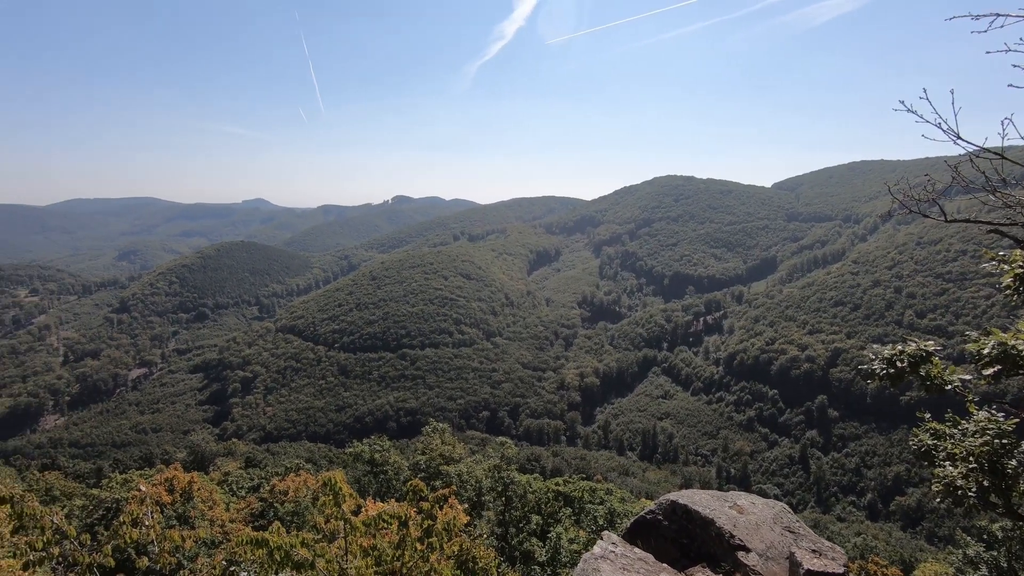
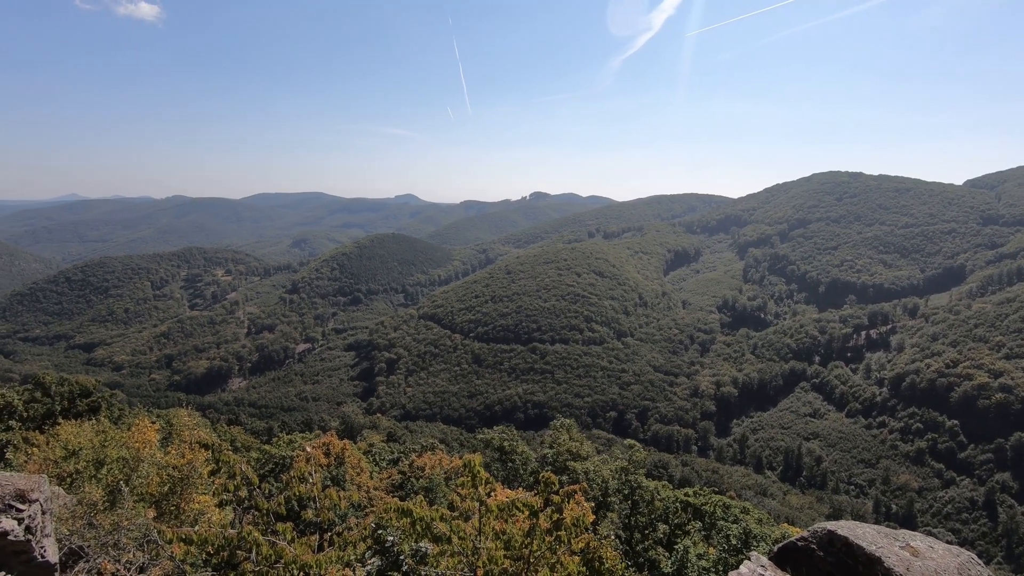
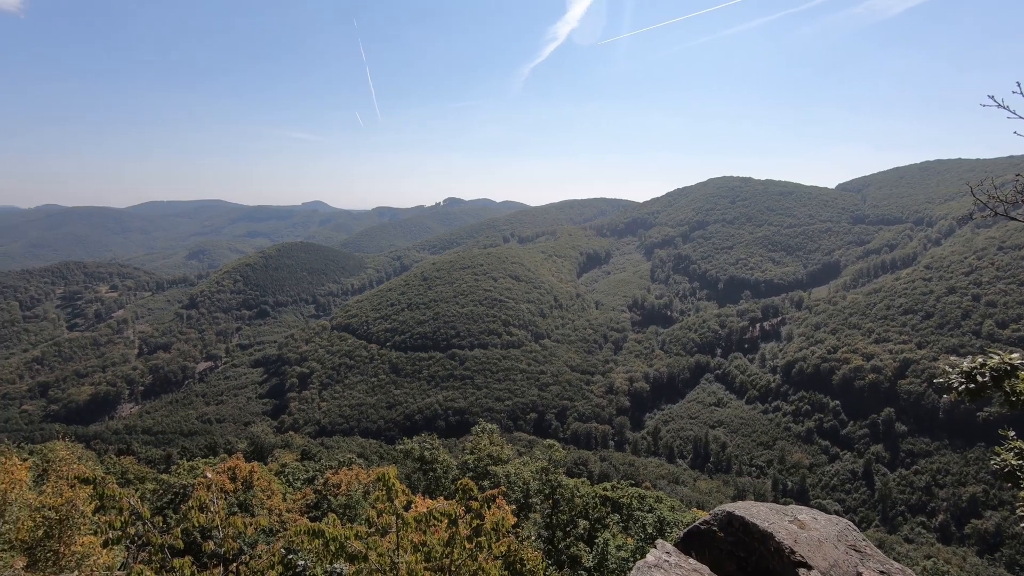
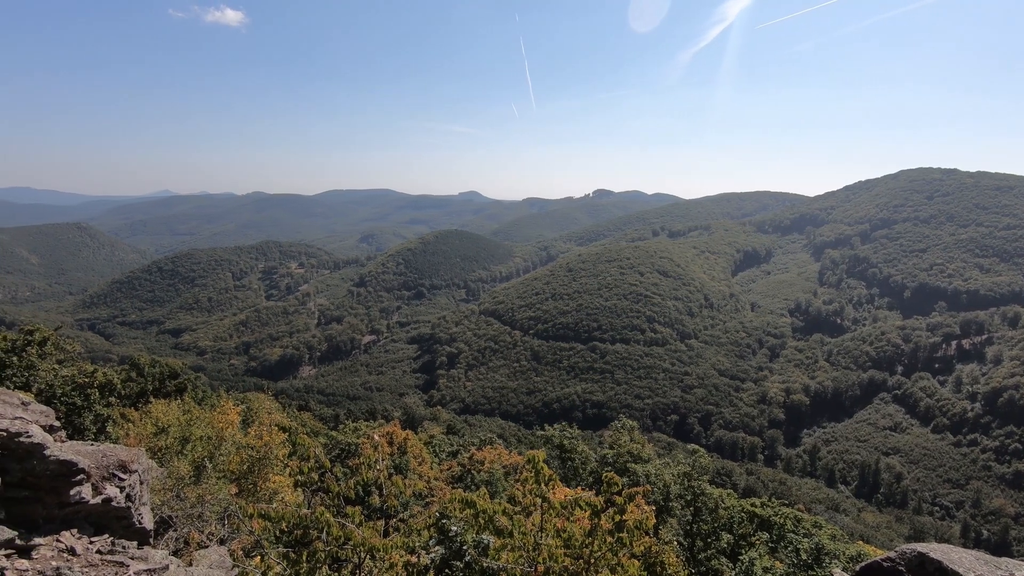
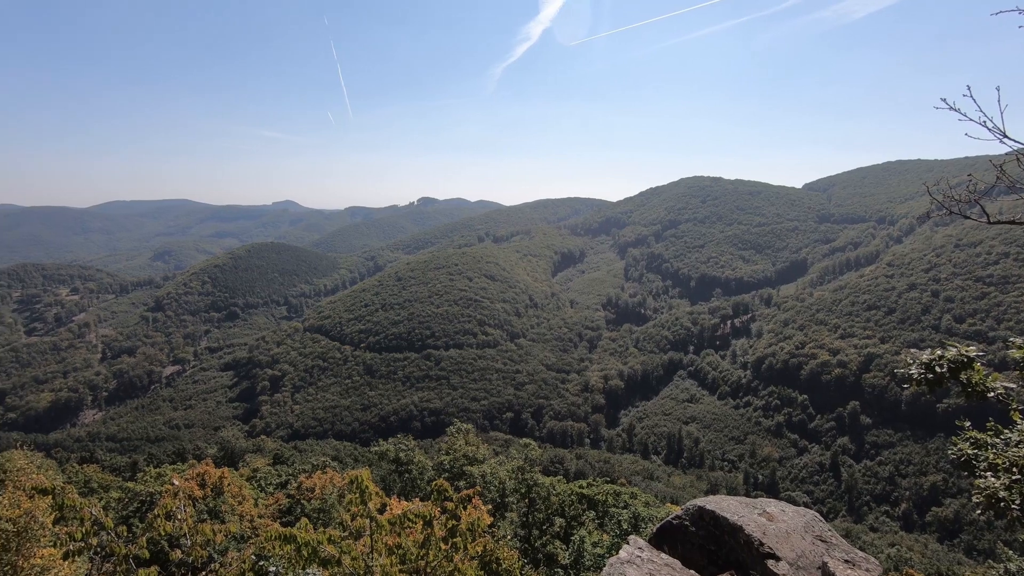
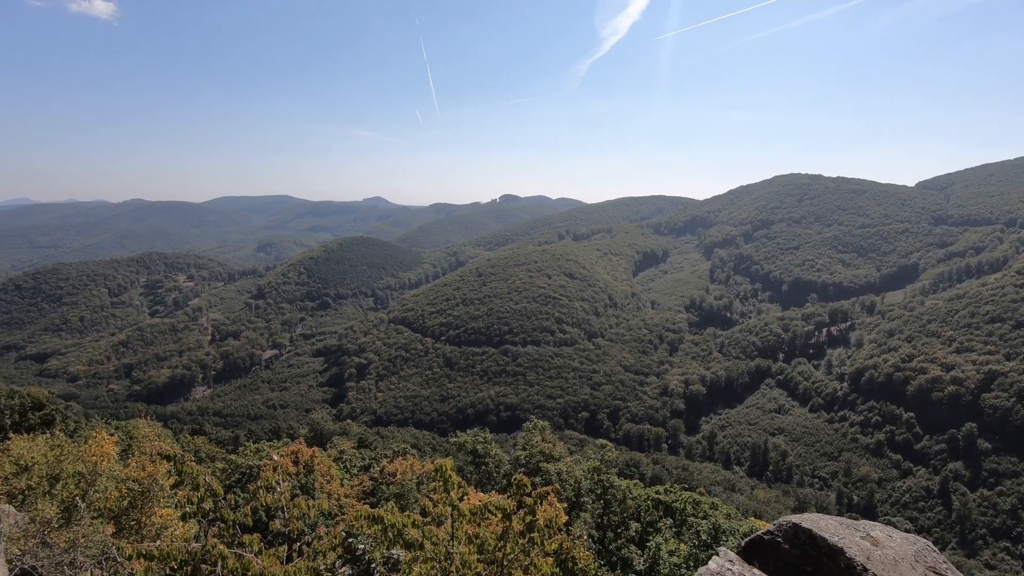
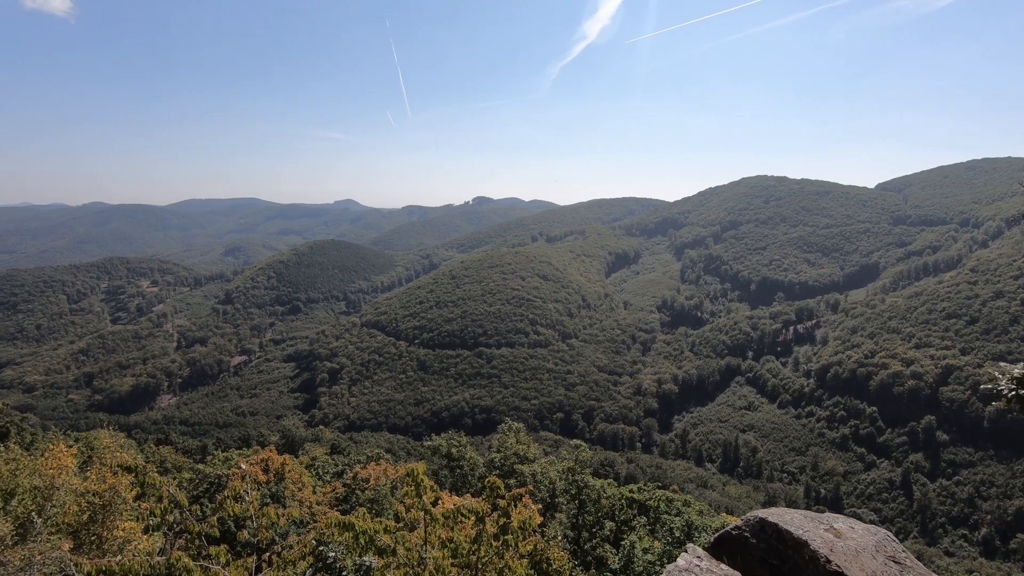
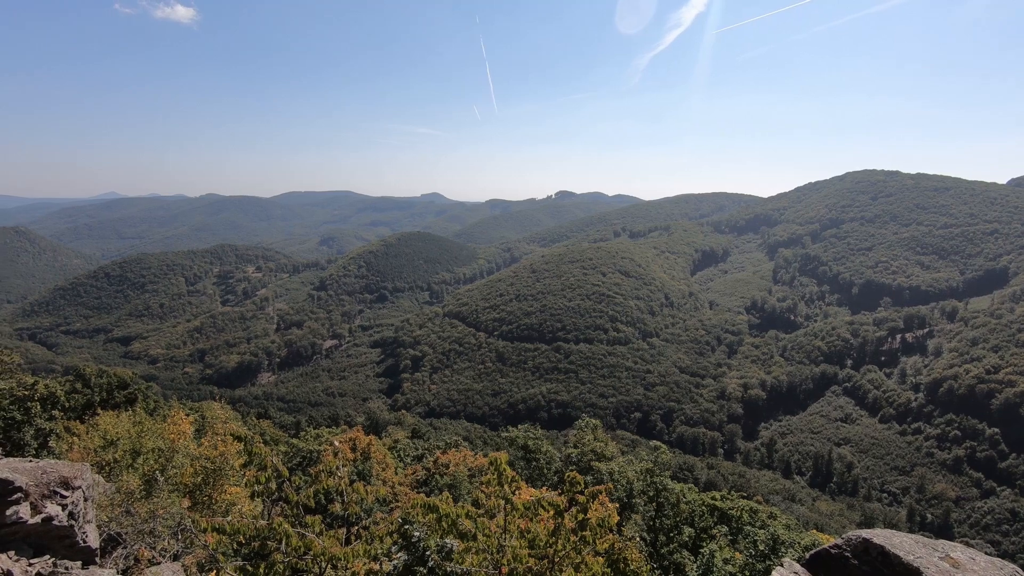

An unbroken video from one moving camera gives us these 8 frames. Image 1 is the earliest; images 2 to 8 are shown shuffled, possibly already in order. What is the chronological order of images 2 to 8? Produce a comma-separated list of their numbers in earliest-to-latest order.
5, 3, 7, 6, 2, 8, 4
